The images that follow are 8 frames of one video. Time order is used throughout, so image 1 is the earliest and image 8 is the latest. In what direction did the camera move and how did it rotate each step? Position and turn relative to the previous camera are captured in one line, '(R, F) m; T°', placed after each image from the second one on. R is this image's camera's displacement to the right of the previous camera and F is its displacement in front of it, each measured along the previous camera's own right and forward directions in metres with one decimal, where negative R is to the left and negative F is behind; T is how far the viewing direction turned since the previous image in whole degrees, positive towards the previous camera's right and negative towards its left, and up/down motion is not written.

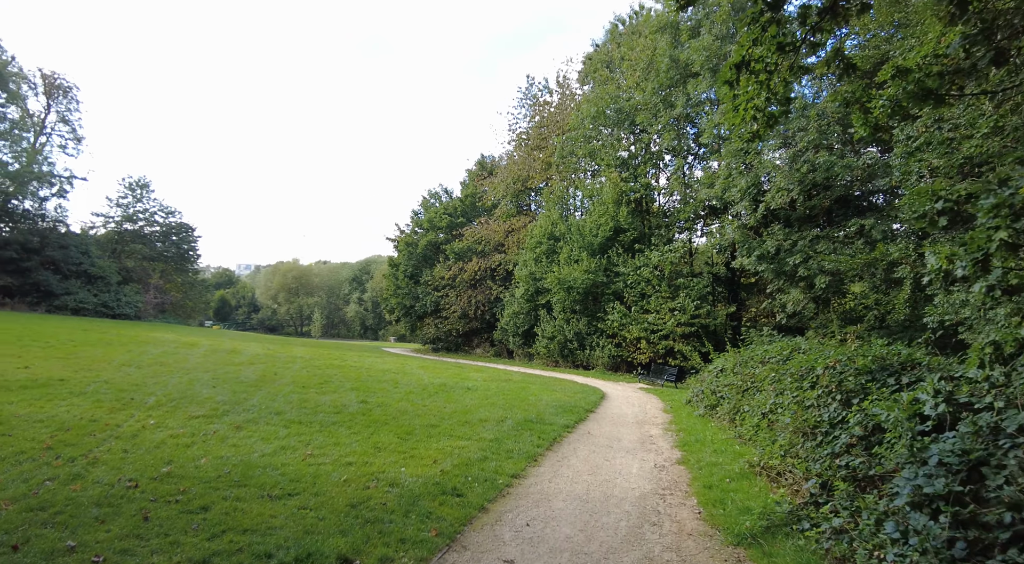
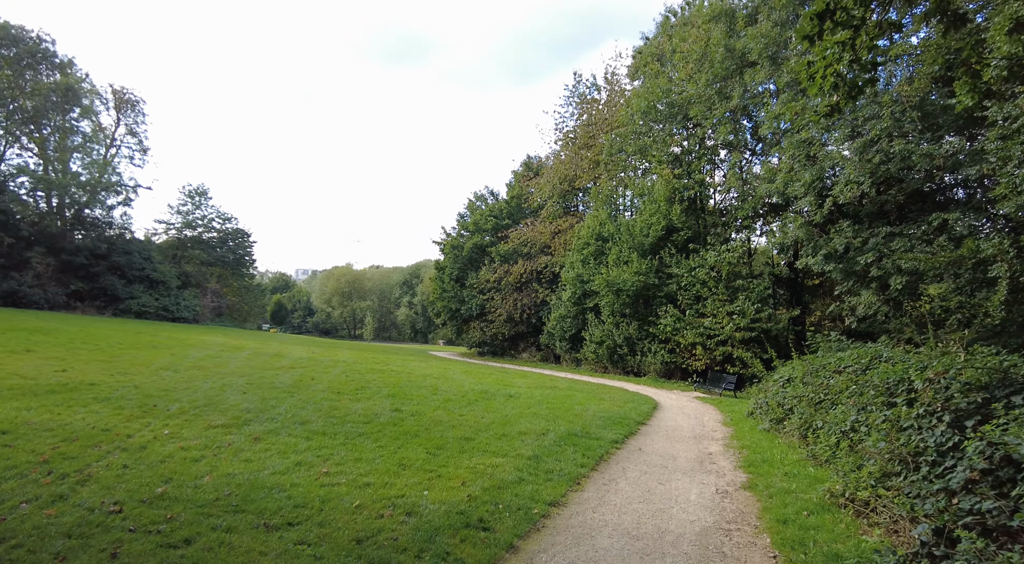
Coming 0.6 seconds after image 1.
(+0.1, +0.8) m; -5°
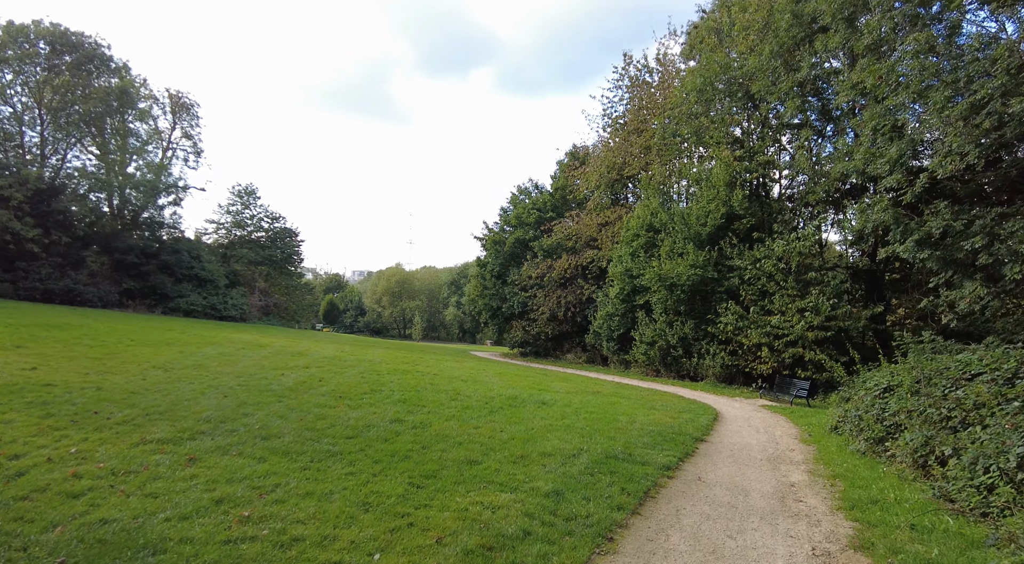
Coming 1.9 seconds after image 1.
(+0.4, +1.8) m; -5°
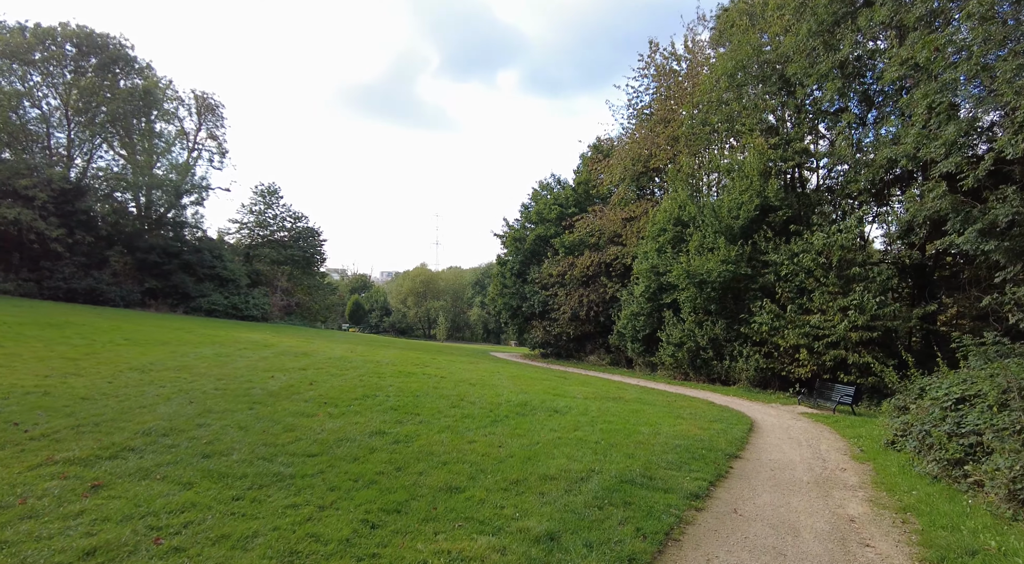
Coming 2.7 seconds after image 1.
(+0.3, +1.1) m; -3°
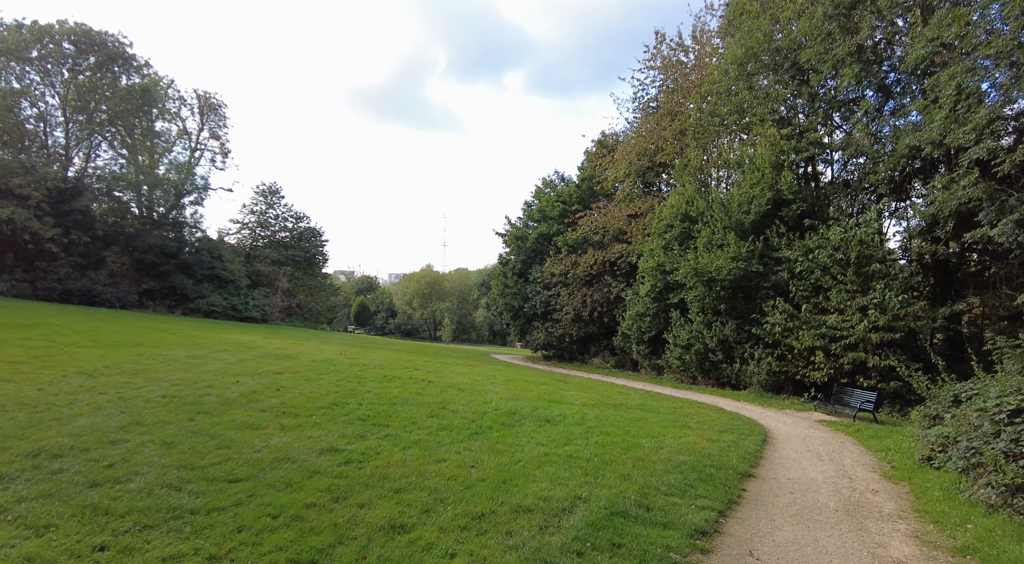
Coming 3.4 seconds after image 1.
(+0.3, +1.0) m; -1°
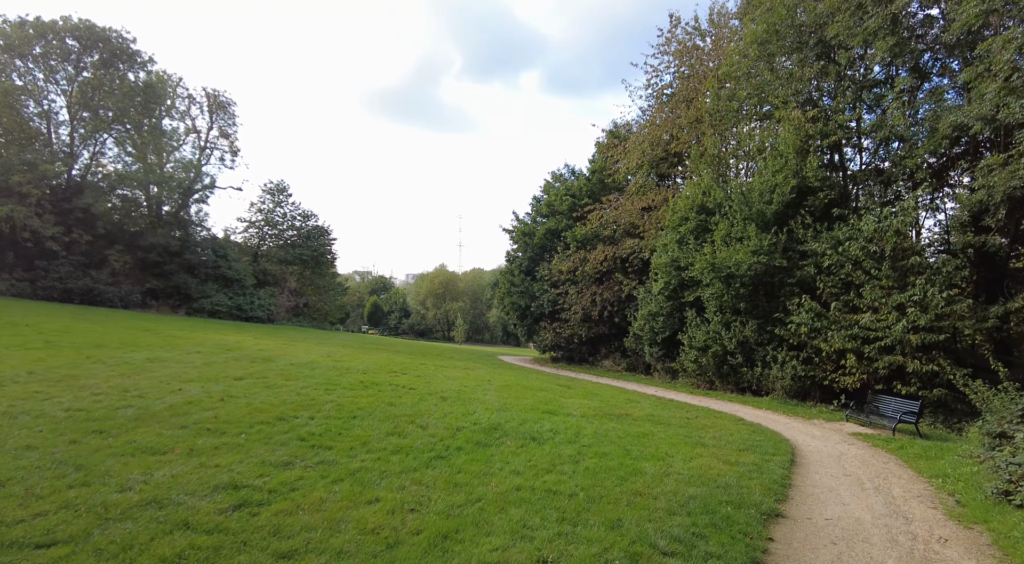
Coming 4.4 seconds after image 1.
(+0.5, +1.4) m; -2°
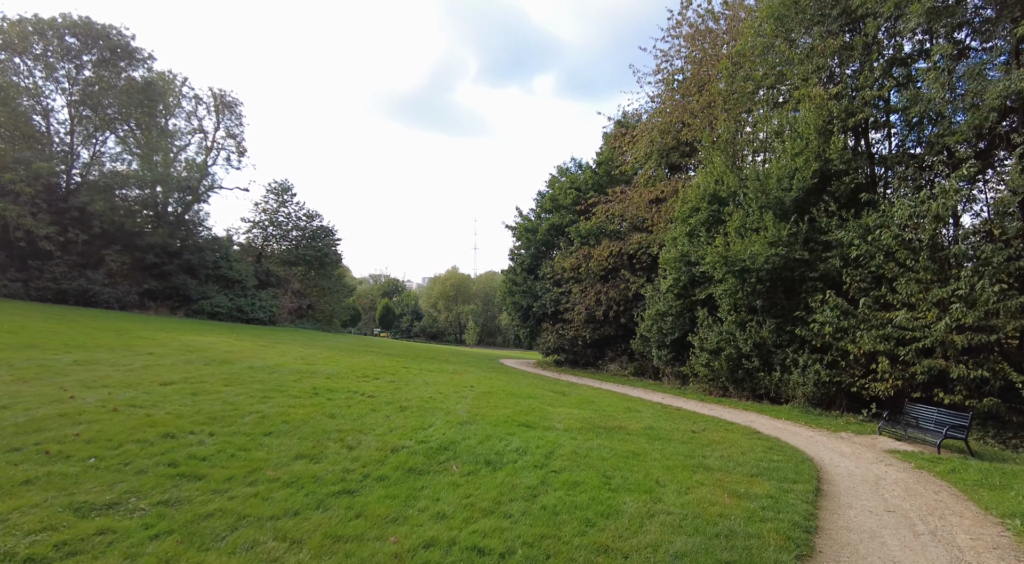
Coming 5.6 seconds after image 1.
(+0.7, +1.6) m; -2°
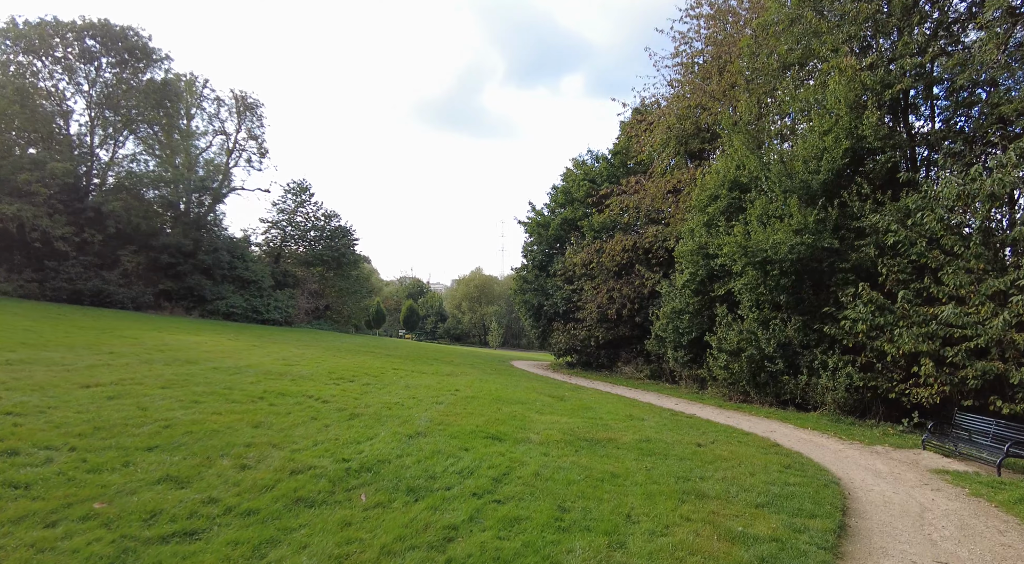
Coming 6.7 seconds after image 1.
(+0.8, +1.3) m; -3°
